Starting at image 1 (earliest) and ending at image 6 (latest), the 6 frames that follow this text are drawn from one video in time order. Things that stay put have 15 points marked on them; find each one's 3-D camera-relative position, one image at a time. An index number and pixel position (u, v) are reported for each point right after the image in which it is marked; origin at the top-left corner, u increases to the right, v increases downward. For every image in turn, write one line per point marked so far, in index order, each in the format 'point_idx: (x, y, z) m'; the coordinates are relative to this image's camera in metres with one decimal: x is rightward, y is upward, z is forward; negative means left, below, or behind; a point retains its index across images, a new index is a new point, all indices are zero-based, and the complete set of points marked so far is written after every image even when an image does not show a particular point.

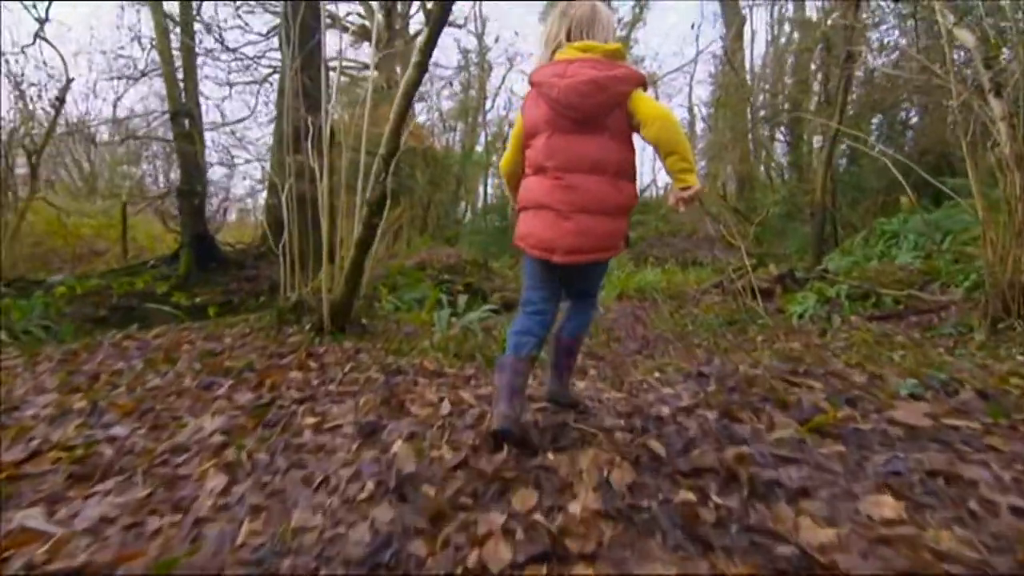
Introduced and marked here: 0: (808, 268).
0: (+6.2, +0.4, +11.0) m
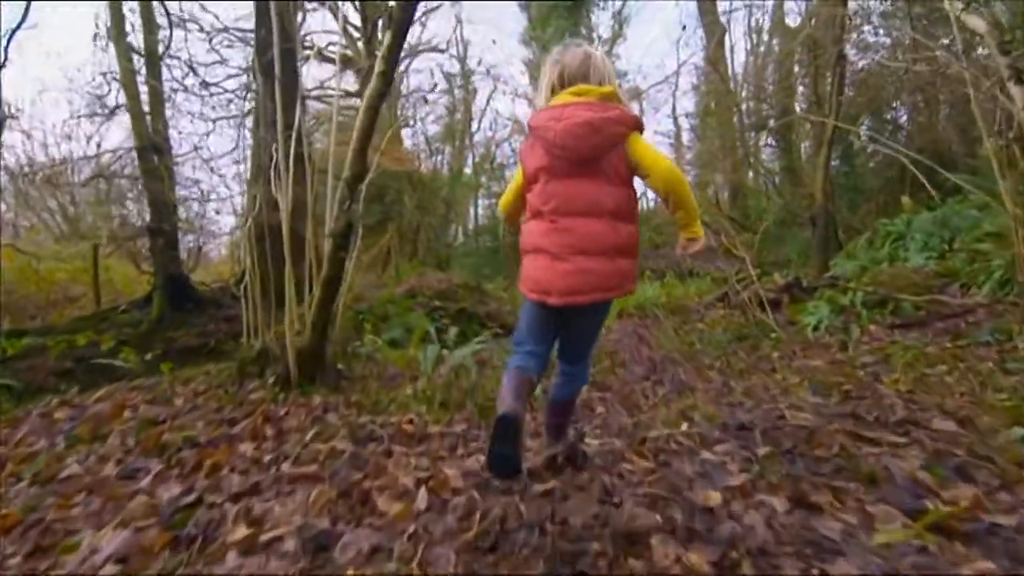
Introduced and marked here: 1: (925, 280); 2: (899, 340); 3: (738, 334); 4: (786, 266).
0: (+6.0, +0.3, +10.5) m
1: (+6.8, +0.1, +8.6) m
2: (+5.1, -0.7, +6.9) m
3: (+3.6, -0.7, +8.4) m
4: (+7.7, +0.6, +14.8) m
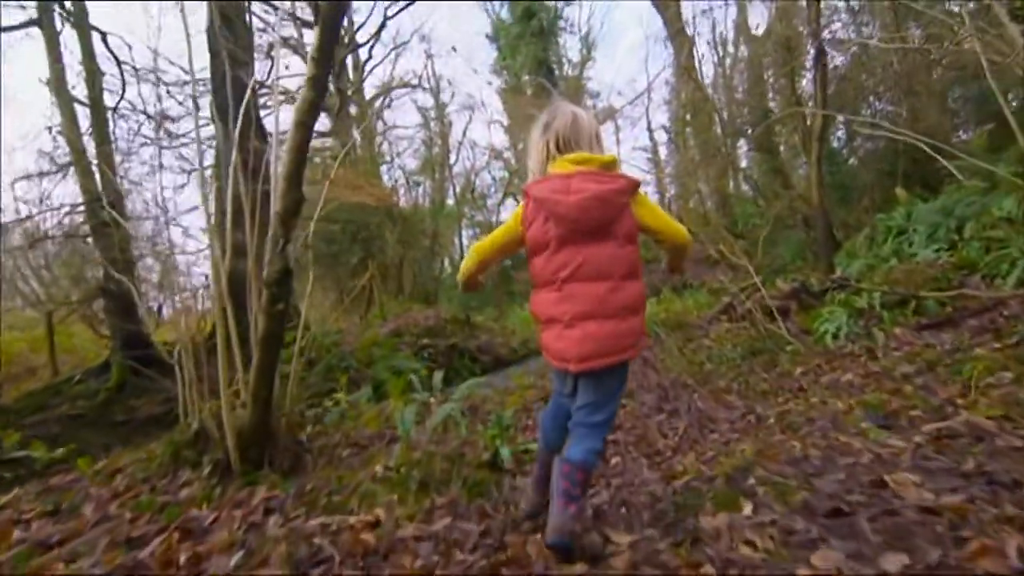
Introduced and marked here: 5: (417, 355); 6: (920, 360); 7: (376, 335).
0: (+5.8, +0.2, +9.9) m
1: (+6.6, +0.2, +8.0) m
2: (+5.0, -0.6, +6.2) m
3: (+3.5, -0.9, +7.7) m
4: (+7.4, +0.5, +14.3) m
5: (-2.2, -1.6, +12.1) m
6: (+4.5, -0.8, +5.8) m
7: (-3.3, -1.2, +12.7) m
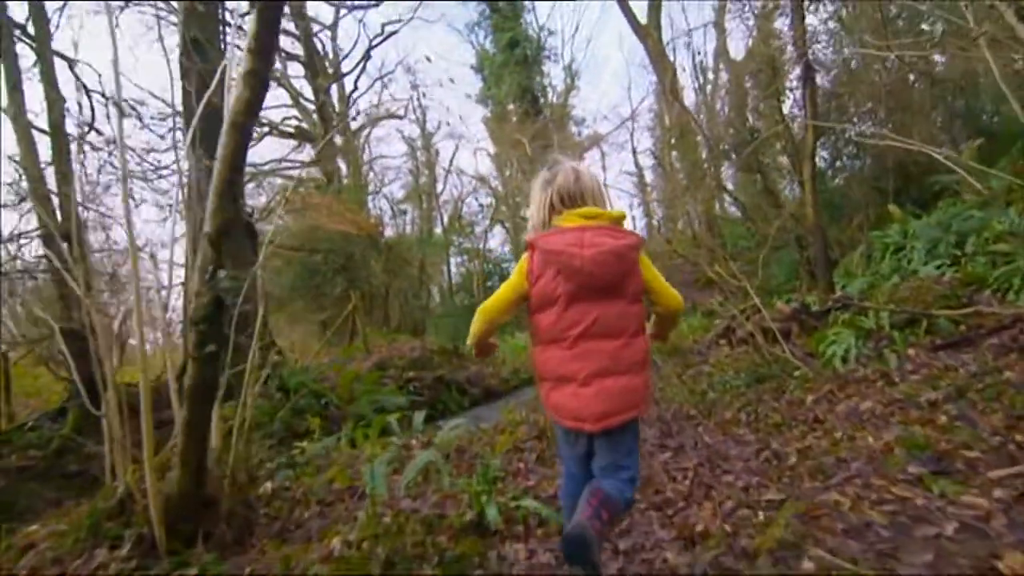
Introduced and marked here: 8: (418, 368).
0: (+5.6, -0.2, +9.5) m
1: (+6.4, 0.0, +7.7) m
2: (+4.8, -0.8, +5.8) m
3: (+3.3, -1.2, +7.2) m
4: (+7.1, -0.1, +13.9) m
5: (-2.4, -2.2, +11.5) m
6: (+4.4, -1.0, +5.4) m
7: (-3.5, -1.9, +12.1) m
8: (-2.3, -1.9, +12.7) m
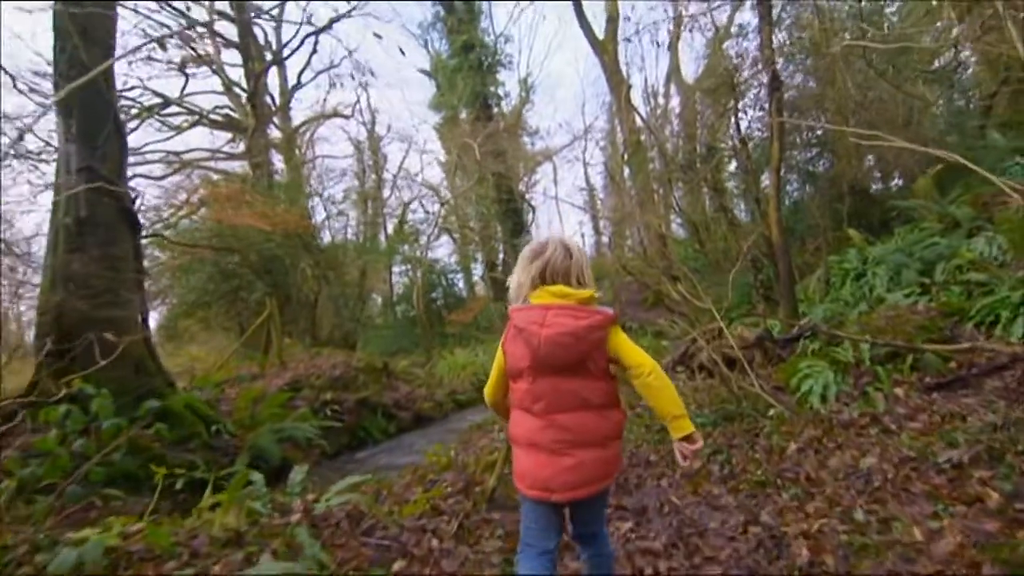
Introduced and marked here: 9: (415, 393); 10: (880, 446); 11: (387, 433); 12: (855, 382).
0: (+4.5, -0.6, +8.7) m
1: (+5.5, -0.4, +7.0) m
2: (+4.1, -1.1, +4.9) m
3: (+2.5, -1.5, +6.2) m
4: (+5.6, -0.7, +13.3) m
5: (-3.7, -2.4, +9.9) m
6: (+3.8, -1.3, +4.5) m
7: (-4.8, -2.0, +10.4) m
8: (-3.7, -2.1, +11.1) m
9: (-2.2, -2.4, +12.2) m
10: (+3.3, -1.4, +4.8) m
11: (-2.6, -3.0, +10.8) m
12: (+4.0, -1.1, +6.1) m
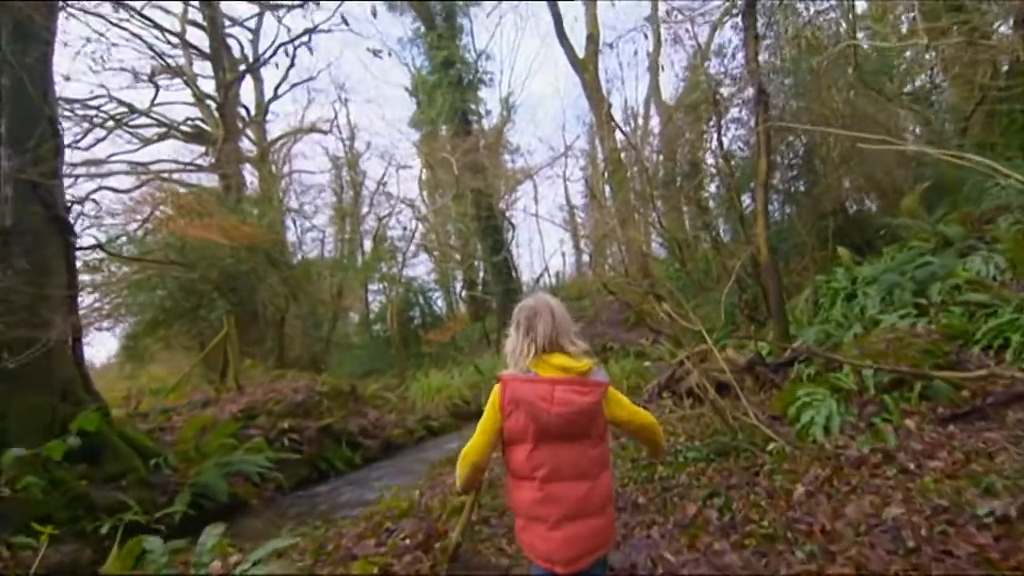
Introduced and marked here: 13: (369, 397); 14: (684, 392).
0: (+4.2, -0.9, +8.2) m
1: (+5.2, -0.7, +6.5) m
2: (+3.9, -1.3, +4.4) m
3: (+2.2, -1.7, +5.6) m
4: (+5.0, -1.2, +12.8) m
5: (-4.2, -2.7, +9.0) m
6: (+3.5, -1.4, +3.9) m
7: (-5.3, -2.3, +9.5) m
8: (-4.1, -2.5, +10.3) m
9: (-2.8, -2.8, +11.4) m
10: (+3.0, -1.6, +4.2) m
11: (-3.0, -3.3, +9.9) m
12: (+3.7, -1.3, +5.5) m
13: (-3.4, -2.6, +12.8) m
14: (+2.6, -1.5, +7.9) m
